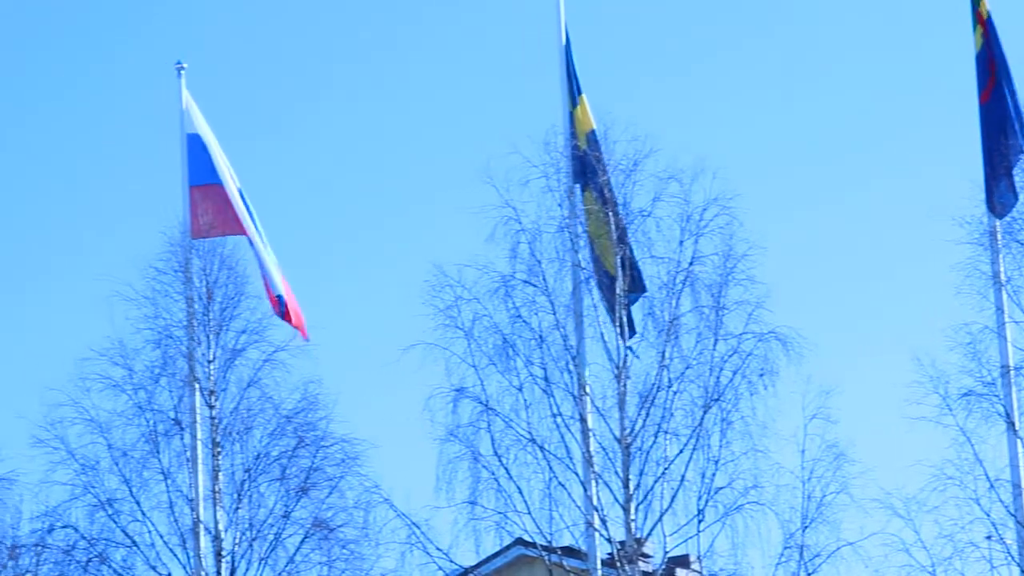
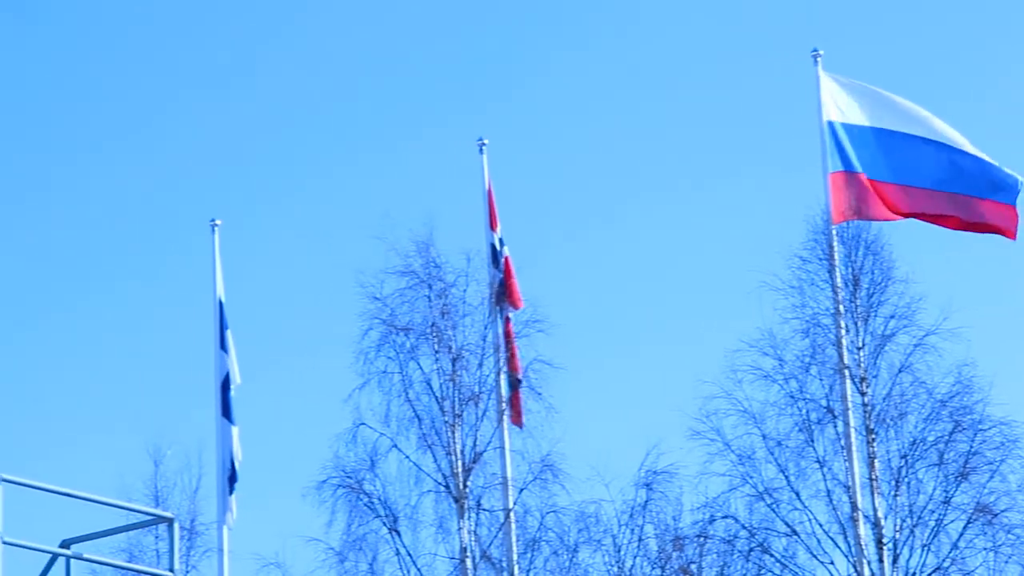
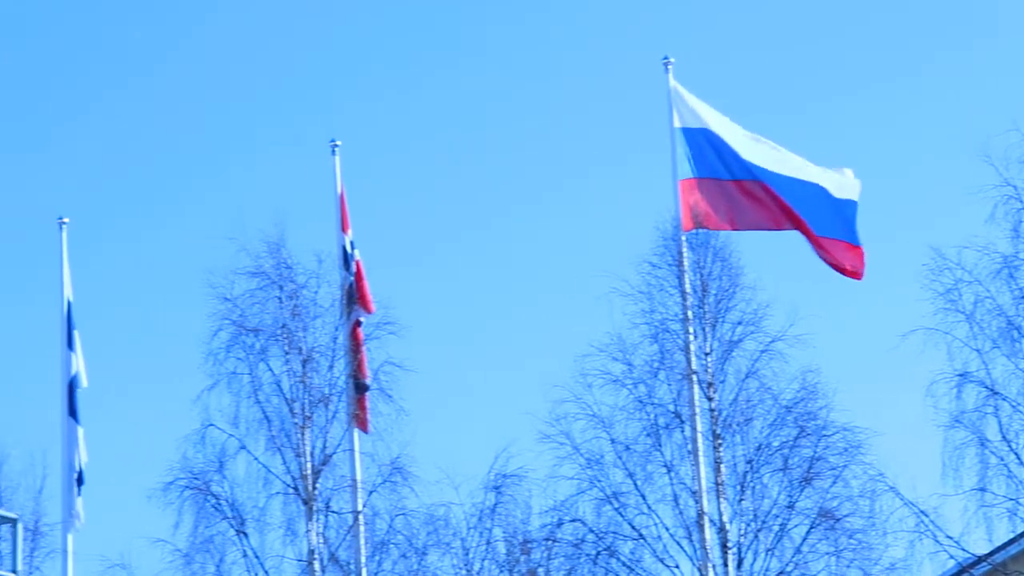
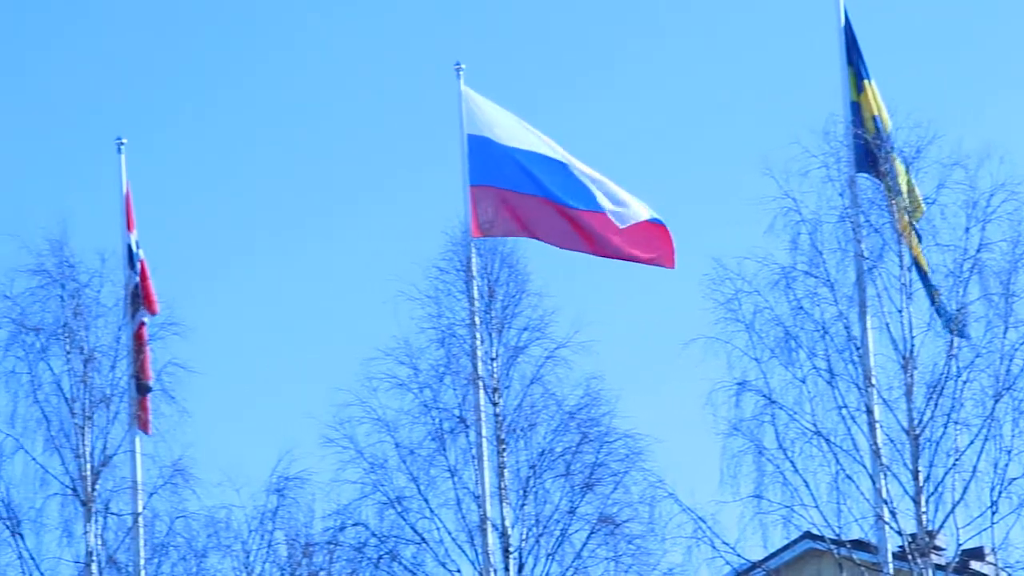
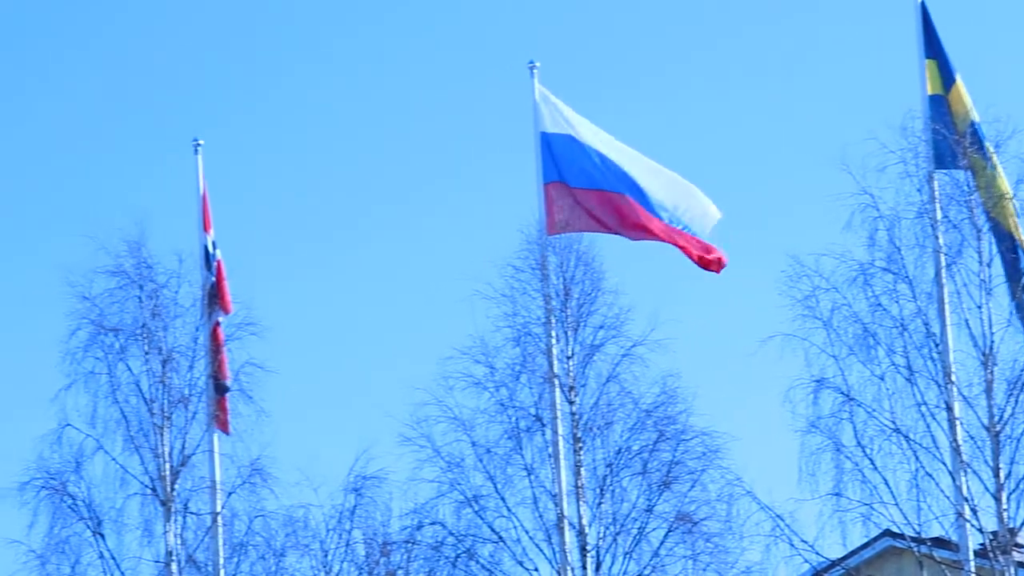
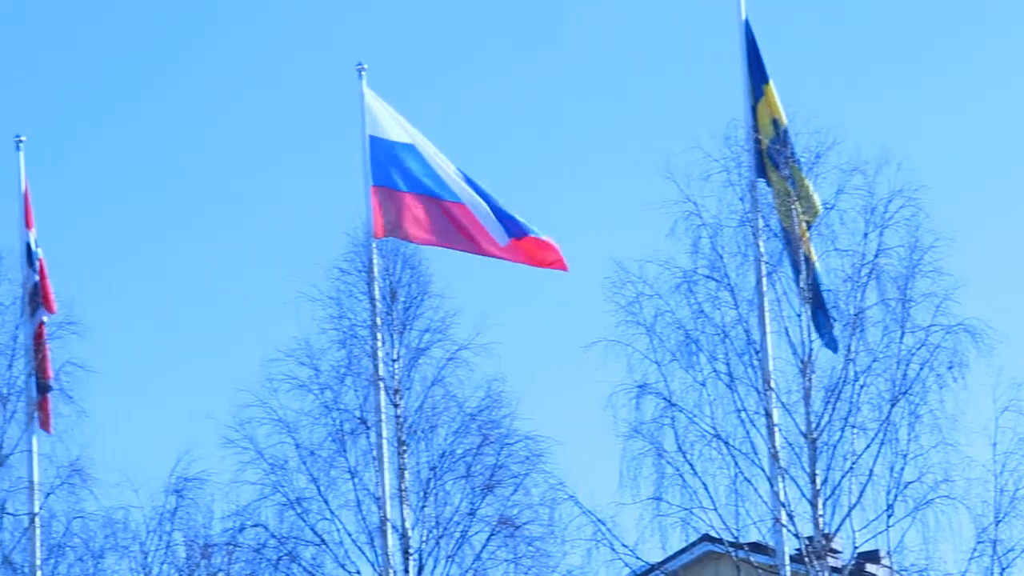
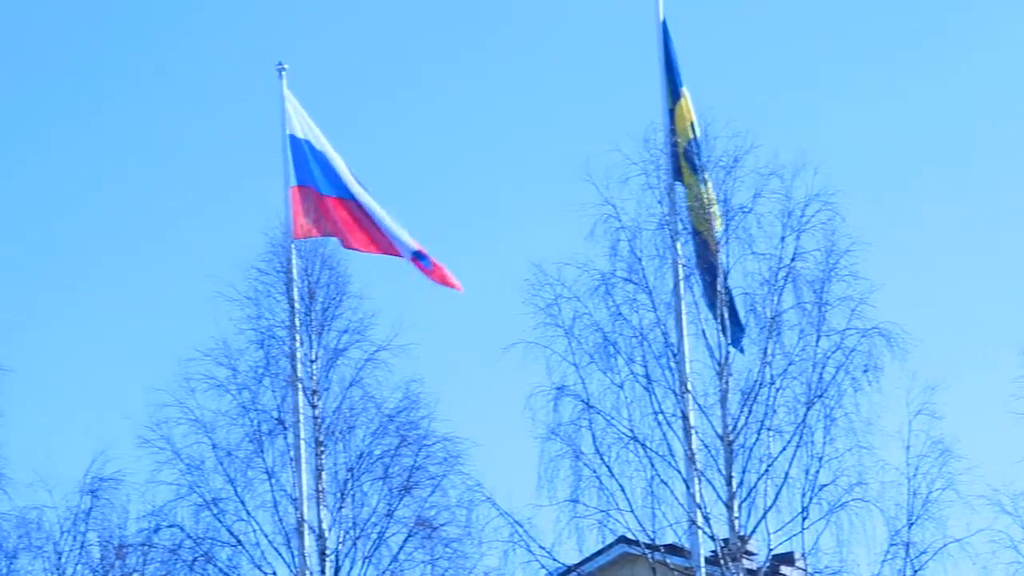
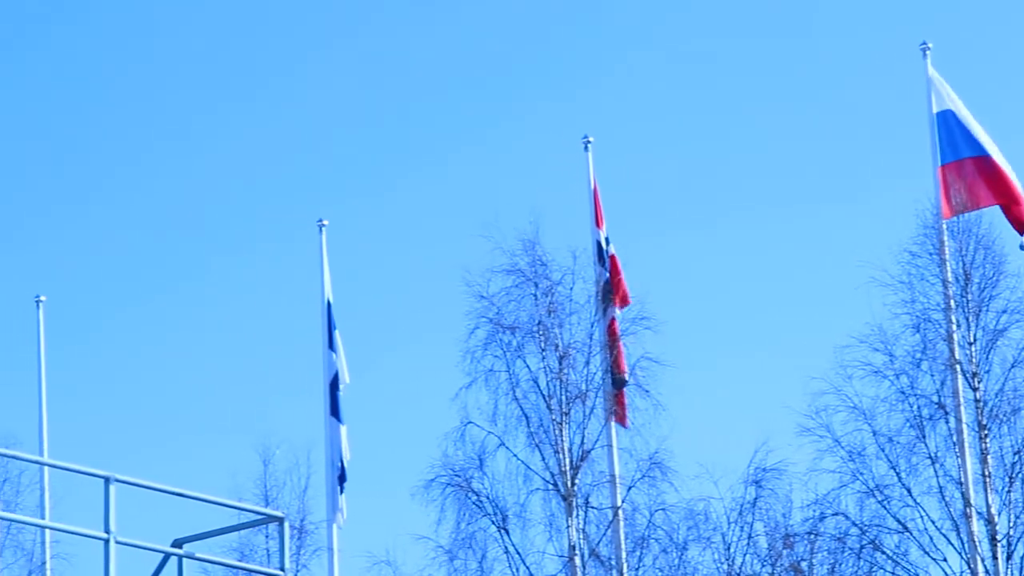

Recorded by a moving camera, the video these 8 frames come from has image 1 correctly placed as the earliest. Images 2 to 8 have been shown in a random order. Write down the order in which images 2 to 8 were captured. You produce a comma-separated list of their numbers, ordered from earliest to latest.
7, 6, 4, 5, 3, 2, 8
